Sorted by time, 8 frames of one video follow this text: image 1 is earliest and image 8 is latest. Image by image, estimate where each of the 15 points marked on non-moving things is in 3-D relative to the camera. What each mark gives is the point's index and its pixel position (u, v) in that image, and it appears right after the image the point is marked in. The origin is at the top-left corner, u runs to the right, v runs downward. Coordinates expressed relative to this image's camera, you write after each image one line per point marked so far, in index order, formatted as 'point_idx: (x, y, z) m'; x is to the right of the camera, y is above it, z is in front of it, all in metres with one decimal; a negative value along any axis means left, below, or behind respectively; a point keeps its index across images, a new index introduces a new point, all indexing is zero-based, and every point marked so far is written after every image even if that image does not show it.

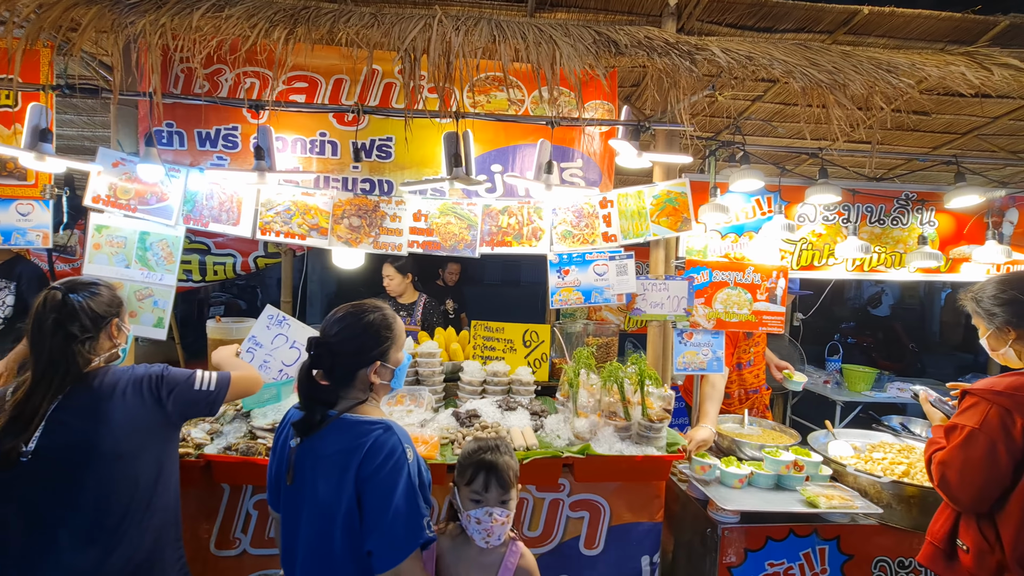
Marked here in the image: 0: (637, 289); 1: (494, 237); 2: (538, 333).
0: (+0.7, 0.0, +2.6) m
1: (-0.1, +0.3, +2.6) m
2: (+0.2, -0.3, +2.9) m
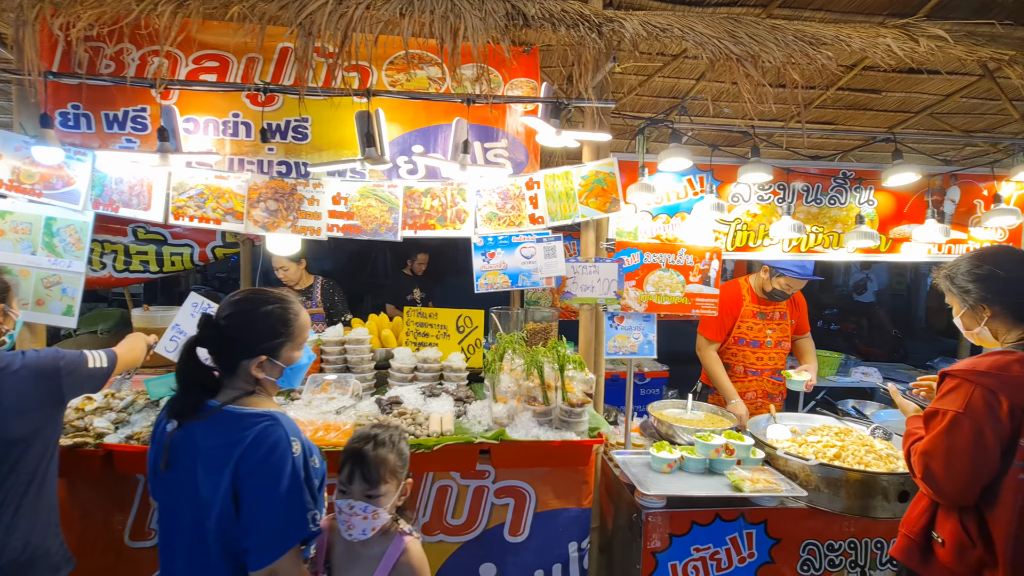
0: (+0.3, +0.1, +2.6) m
1: (-0.5, +0.3, +2.5) m
2: (-0.2, -0.2, +2.8) m
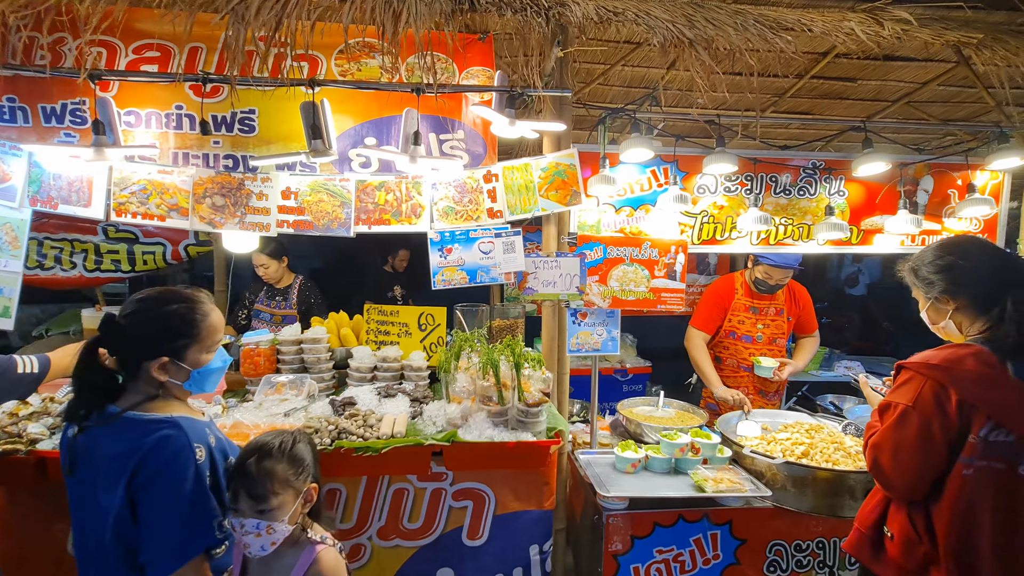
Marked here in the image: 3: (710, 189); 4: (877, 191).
0: (+0.1, +0.1, +2.5) m
1: (-0.7, +0.4, +2.4) m
2: (-0.4, -0.2, +2.8) m
3: (+1.0, +0.5, +2.6) m
4: (+2.0, +0.5, +2.7) m
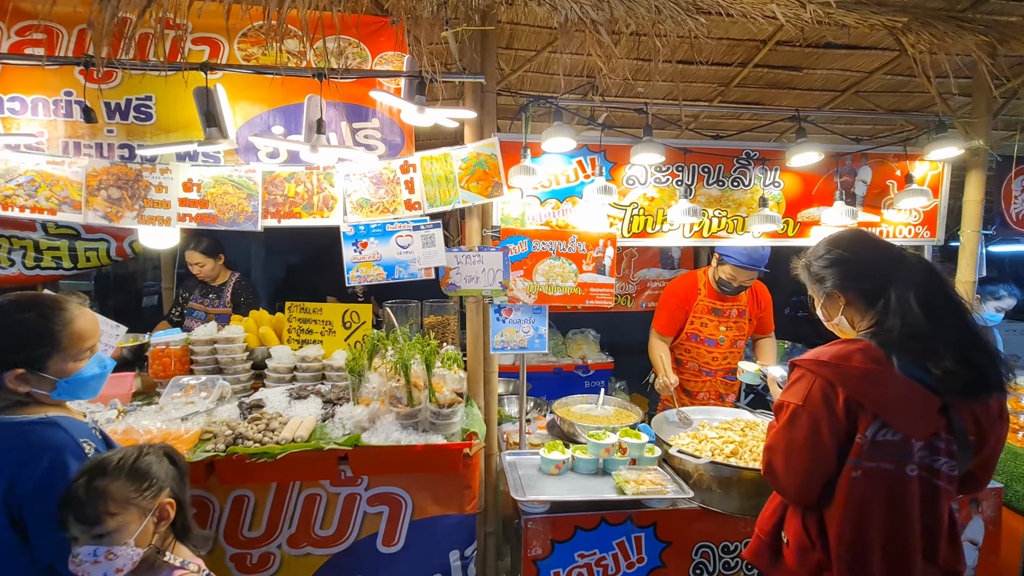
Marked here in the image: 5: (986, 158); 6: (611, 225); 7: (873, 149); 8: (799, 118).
0: (-0.3, +0.1, +2.4) m
1: (-1.1, +0.4, +2.3) m
2: (-0.8, -0.1, +2.7) m
3: (+0.6, +0.5, +2.5) m
4: (+1.6, +0.6, +2.7) m
5: (+2.7, +0.7, +2.8) m
6: (+0.5, +0.3, +2.5) m
7: (+2.0, +0.8, +2.7) m
8: (+1.5, +0.9, +2.6) m
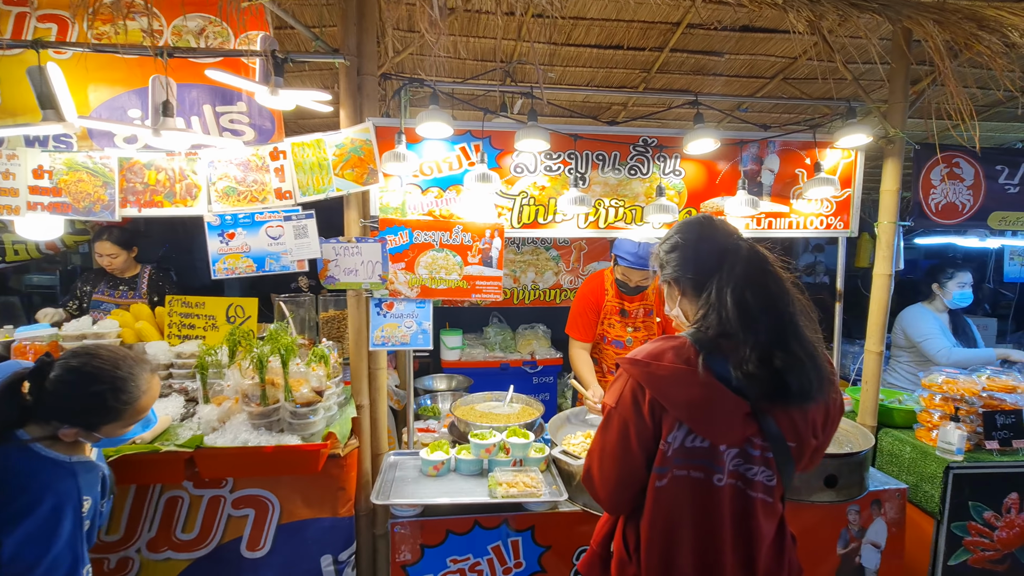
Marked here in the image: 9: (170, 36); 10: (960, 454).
0: (-0.9, +0.2, +2.3) m
1: (-1.6, +0.4, +2.2) m
2: (-1.4, -0.1, +2.5) m
3: (+0.1, +0.6, +2.4) m
4: (+1.1, +0.6, +2.5) m
5: (+2.1, +0.8, +2.7) m
6: (-0.1, +0.4, +2.4) m
7: (+1.4, +0.8, +2.6) m
8: (+0.9, +0.9, +2.5) m
9: (-1.5, +1.1, +2.1) m
10: (+2.2, -0.8, +2.4) m
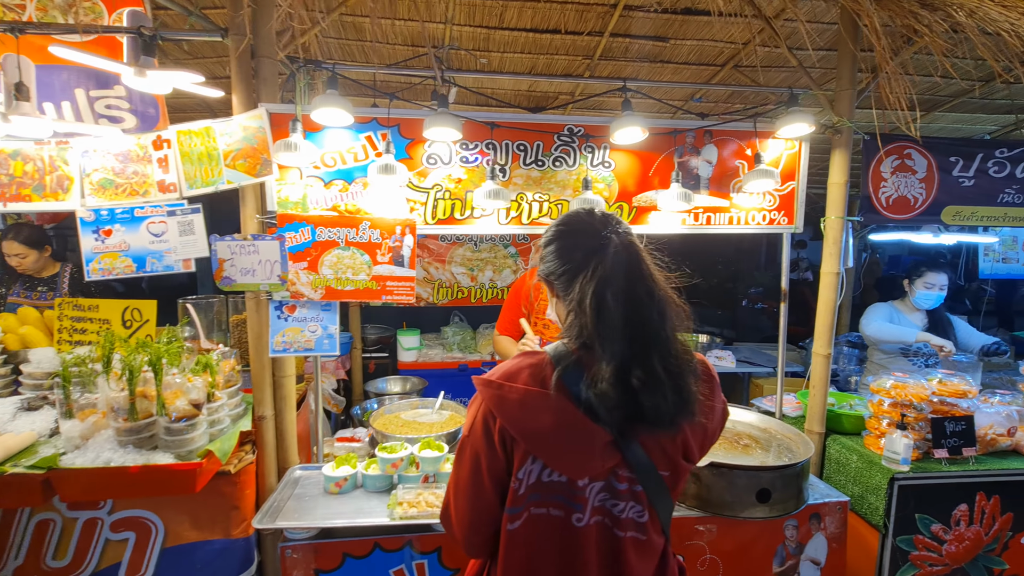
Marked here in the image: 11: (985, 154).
0: (-1.3, +0.2, +2.1) m
1: (-2.0, +0.4, +2.0) m
2: (-1.8, -0.1, +2.3) m
3: (-0.3, +0.6, +2.2) m
4: (+0.7, +0.6, +2.4) m
5: (+1.7, +0.8, +2.5) m
6: (-0.5, +0.3, +2.2) m
7: (+1.0, +0.8, +2.4) m
8: (+0.5, +0.9, +2.3) m
9: (-1.9, +1.1, +1.9) m
10: (+1.8, -0.8, +2.3) m
11: (+2.5, +0.7, +2.6) m
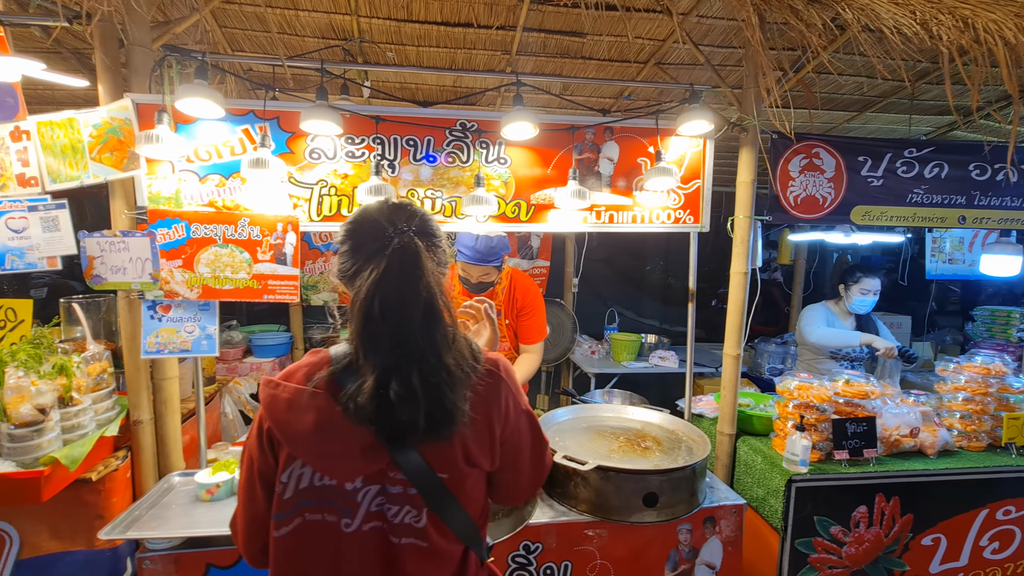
0: (-1.8, +0.2, +2.0) m
1: (-2.5, +0.4, +1.9) m
2: (-2.3, -0.1, +2.2) m
3: (-0.8, +0.6, +2.1) m
4: (+0.2, +0.6, +2.3) m
5: (+1.2, +0.8, +2.5) m
6: (-0.9, +0.4, +2.1) m
7: (+0.5, +0.8, +2.3) m
8: (0.0, +0.9, +2.2) m
9: (-2.3, +1.1, +1.8) m
10: (+1.4, -0.8, +2.3) m
11: (+2.0, +0.7, +2.6) m
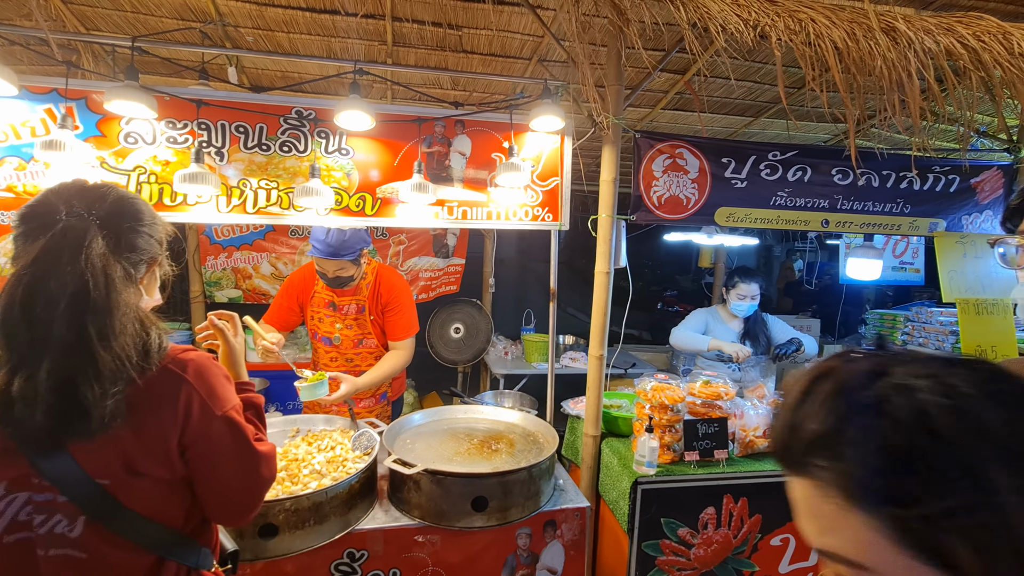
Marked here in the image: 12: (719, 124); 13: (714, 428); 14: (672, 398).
0: (-2.4, +0.2, +1.8) m
1: (-3.2, +0.4, +1.6) m
2: (-3.0, -0.1, +2.0) m
3: (-1.5, +0.6, +2.0) m
4: (-0.5, +0.6, +2.2) m
5: (+0.5, +0.8, +2.5) m
6: (-1.6, +0.4, +2.0) m
7: (-0.2, +0.8, +2.3) m
8: (-0.6, +0.9, +2.1) m
9: (-3.0, +1.1, +1.6) m
10: (+0.6, -0.8, +2.3) m
11: (+1.3, +0.7, +2.7) m
12: (+1.7, +1.3, +4.0) m
13: (+1.0, -0.7, +2.4) m
14: (+0.8, -0.5, +2.4) m
